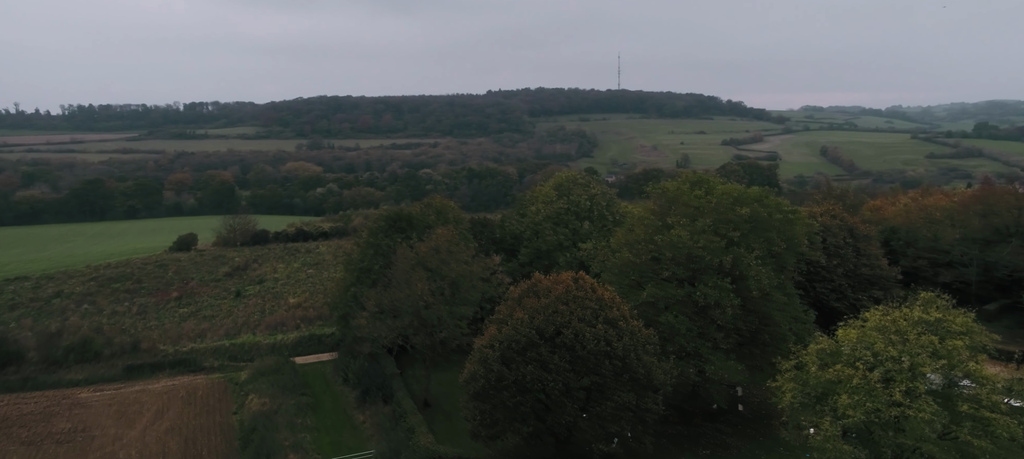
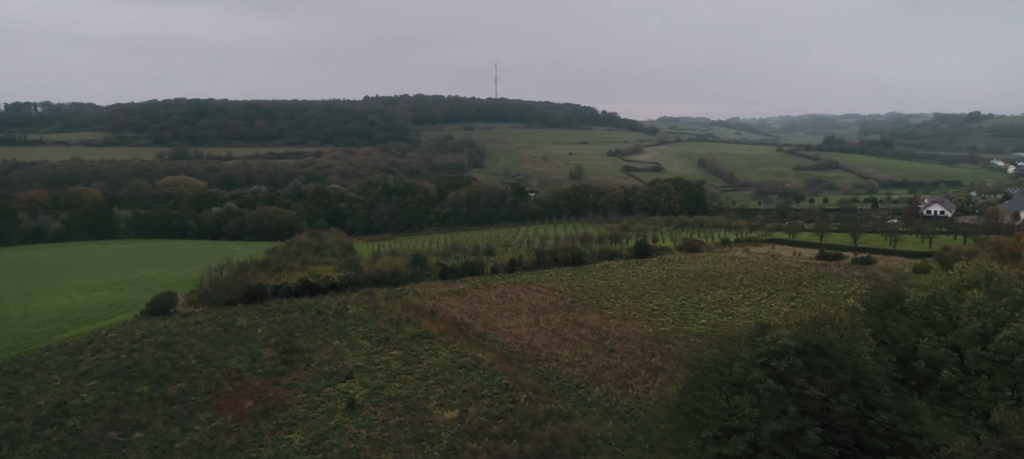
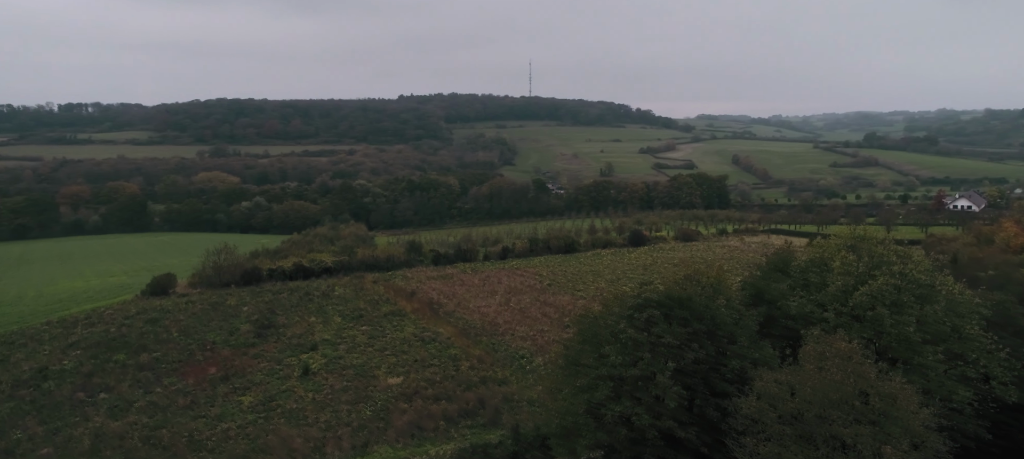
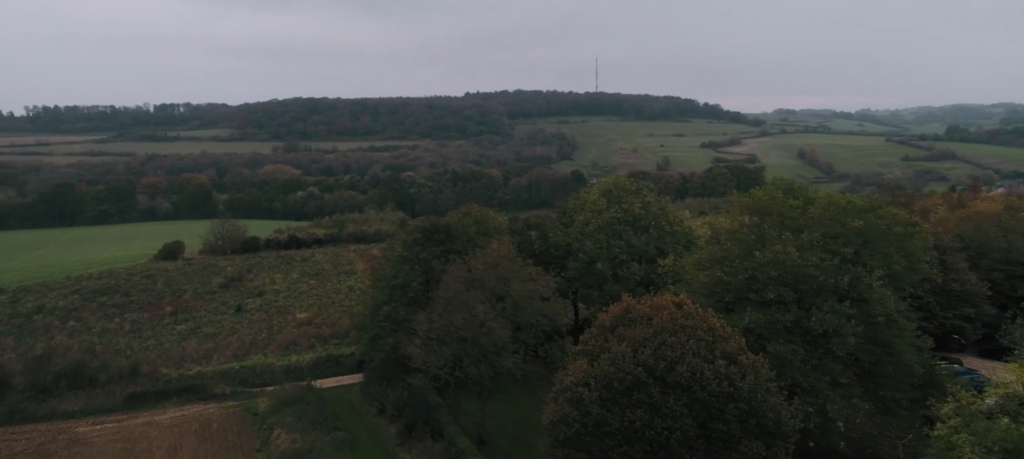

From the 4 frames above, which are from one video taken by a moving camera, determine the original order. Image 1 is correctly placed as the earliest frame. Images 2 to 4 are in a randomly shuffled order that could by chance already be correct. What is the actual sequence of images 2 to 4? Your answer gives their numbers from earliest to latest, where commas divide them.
4, 3, 2
